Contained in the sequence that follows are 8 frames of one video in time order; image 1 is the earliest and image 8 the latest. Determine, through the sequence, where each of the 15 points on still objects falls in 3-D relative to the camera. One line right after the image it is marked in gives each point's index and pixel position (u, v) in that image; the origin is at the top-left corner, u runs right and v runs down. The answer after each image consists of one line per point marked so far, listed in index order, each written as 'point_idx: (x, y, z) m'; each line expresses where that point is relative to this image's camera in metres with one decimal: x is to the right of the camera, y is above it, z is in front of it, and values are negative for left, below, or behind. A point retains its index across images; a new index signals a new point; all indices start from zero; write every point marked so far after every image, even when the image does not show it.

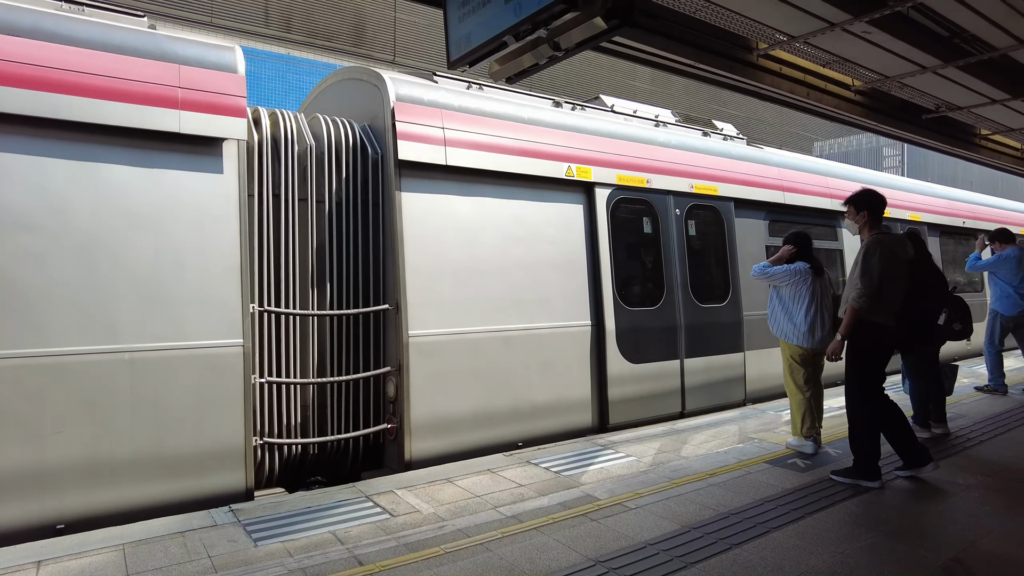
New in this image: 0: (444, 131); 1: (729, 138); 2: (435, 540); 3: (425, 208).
0: (-0.5, +1.2, +4.9) m
1: (+2.5, +1.8, +7.5) m
2: (-0.4, -1.3, +3.4) m
3: (-0.7, +0.6, +4.8) m
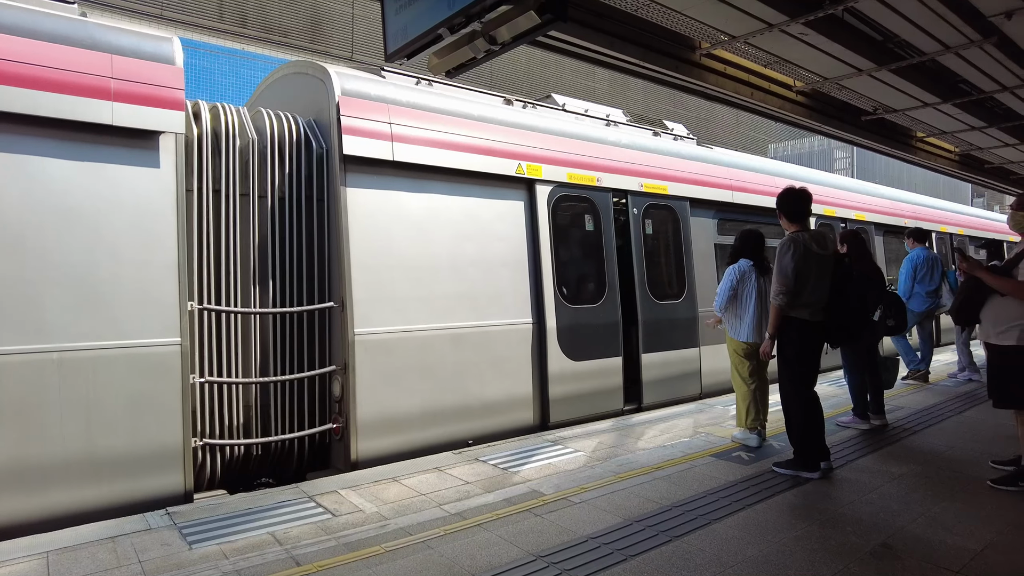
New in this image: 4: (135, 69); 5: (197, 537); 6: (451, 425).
0: (-0.9, +1.2, +4.9) m
1: (+2.0, +1.8, +7.6) m
2: (-0.7, -1.3, +3.3) m
3: (-1.0, +0.6, +4.7) m
4: (-2.3, +1.4, +4.0) m
5: (-1.7, -1.3, +3.4) m
6: (-0.5, -1.1, +5.0) m
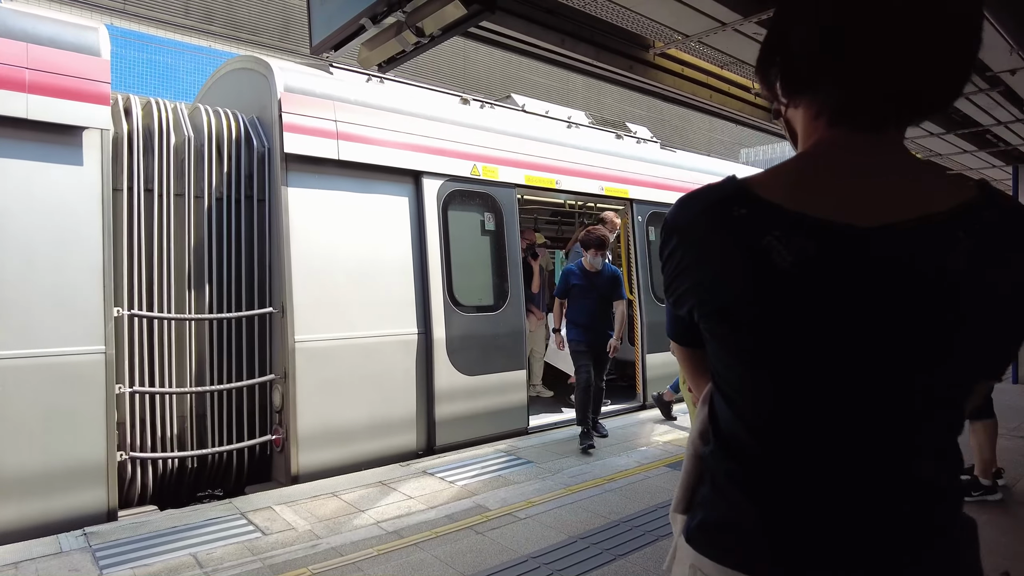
0: (-1.3, +1.2, +4.7) m
1: (+1.5, +1.7, +7.5) m
2: (-1.0, -1.3, +3.1) m
3: (-1.4, +0.6, +4.5) m
4: (-2.7, +1.3, +3.7) m
5: (-2.0, -1.3, +3.1) m
6: (-0.8, -1.1, +4.9) m
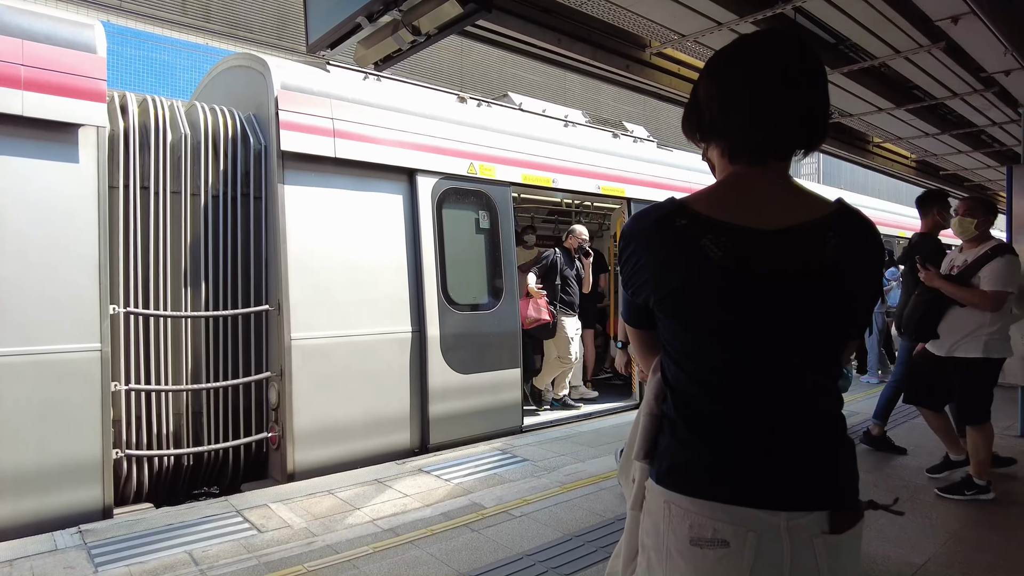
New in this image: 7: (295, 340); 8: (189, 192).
0: (-1.3, +1.2, +4.7) m
1: (+1.5, +1.7, +7.5) m
2: (-1.0, -1.3, +3.1) m
3: (-1.4, +0.6, +4.5) m
4: (-2.7, +1.3, +3.7) m
5: (-2.0, -1.3, +3.1) m
6: (-0.9, -1.1, +4.9) m
7: (-1.5, -0.4, +4.4) m
8: (-2.2, +0.6, +4.3) m
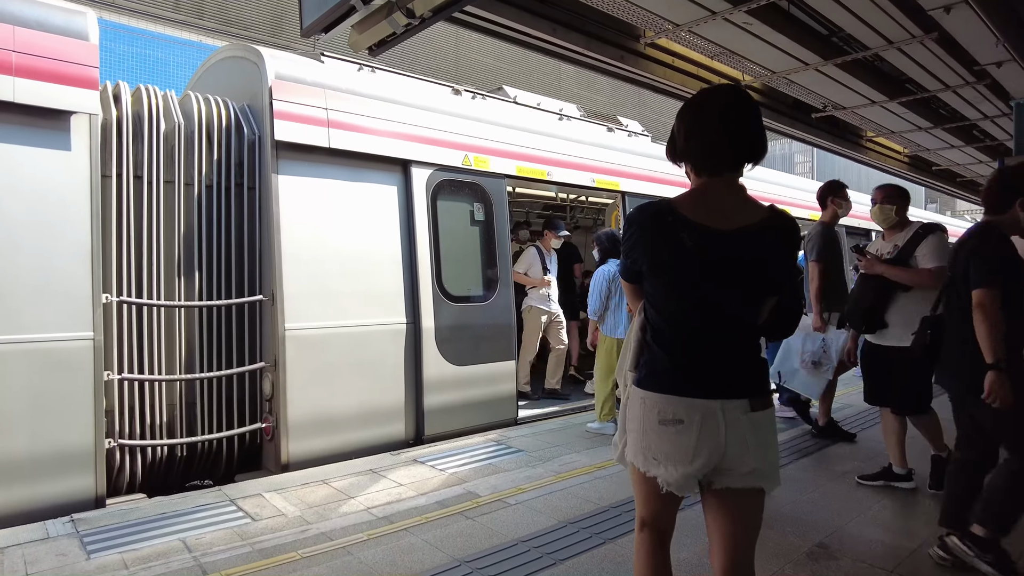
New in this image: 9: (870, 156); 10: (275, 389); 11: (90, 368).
0: (-1.3, +1.3, +4.7) m
1: (+1.4, +1.8, +7.5) m
2: (-1.1, -1.3, +3.1) m
3: (-1.5, +0.7, +4.5) m
4: (-2.7, +1.4, +3.7) m
5: (-2.0, -1.3, +3.1) m
6: (-0.9, -1.0, +4.9) m
7: (-1.5, -0.3, +4.4) m
8: (-2.2, +0.7, +4.3) m
9: (+4.2, +1.5, +7.6) m
10: (-1.6, -0.7, +4.3) m
11: (-2.4, -0.5, +3.7) m
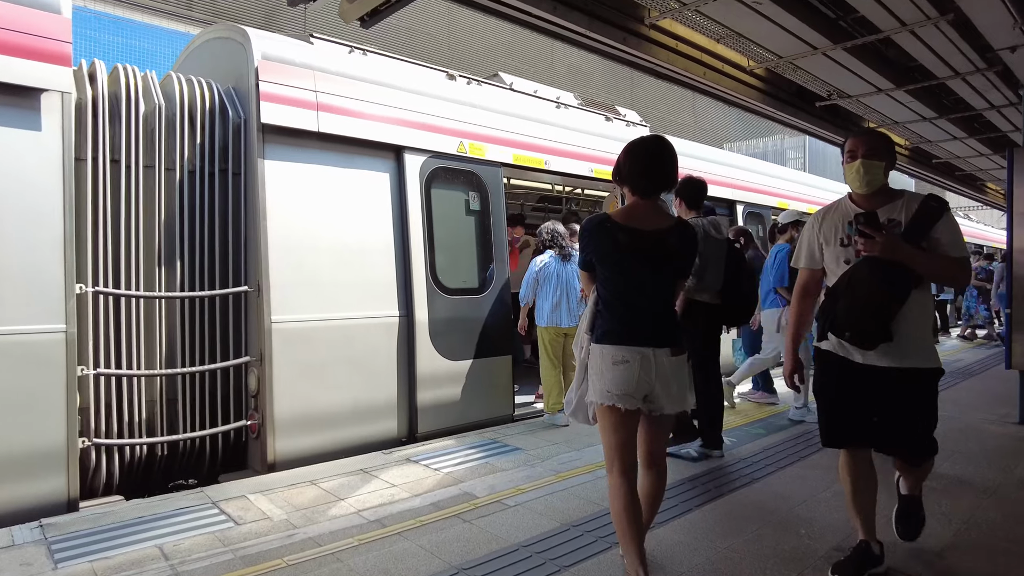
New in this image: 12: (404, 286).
0: (-1.4, +1.3, +4.5) m
1: (+1.4, +1.9, +7.4) m
2: (-1.1, -1.2, +2.9) m
3: (-1.5, +0.7, +4.3) m
4: (-2.7, +1.5, +3.5) m
5: (-2.0, -1.2, +2.9) m
6: (-0.9, -1.0, +4.7) m
7: (-1.5, -0.2, +4.2) m
8: (-2.2, +0.8, +4.1) m
9: (+4.1, +1.6, +7.4) m
10: (-1.6, -0.6, +4.1) m
11: (-2.4, -0.4, +3.5) m
12: (-0.8, 0.0, +4.8) m
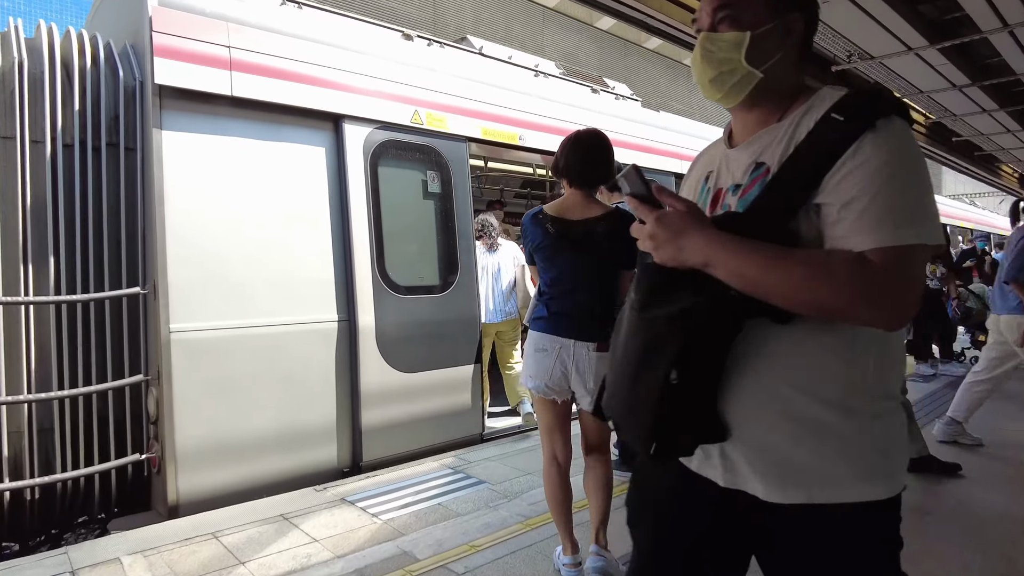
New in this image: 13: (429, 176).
0: (-1.6, +1.3, +3.6) m
1: (+1.1, +1.9, +6.5) m
2: (-1.3, -1.2, +2.1) m
3: (-1.7, +0.7, +3.5) m
4: (-2.9, +1.4, +2.6) m
5: (-2.2, -1.2, +2.1) m
6: (-1.2, -1.0, +3.9) m
7: (-1.8, -0.2, +3.3) m
8: (-2.4, +0.8, +3.2) m
9: (+3.9, +1.7, +6.6) m
10: (-1.8, -0.6, +3.3) m
11: (-2.7, -0.4, +2.7) m
12: (-1.0, 0.0, +4.0) m
13: (-0.6, +0.8, +4.6) m
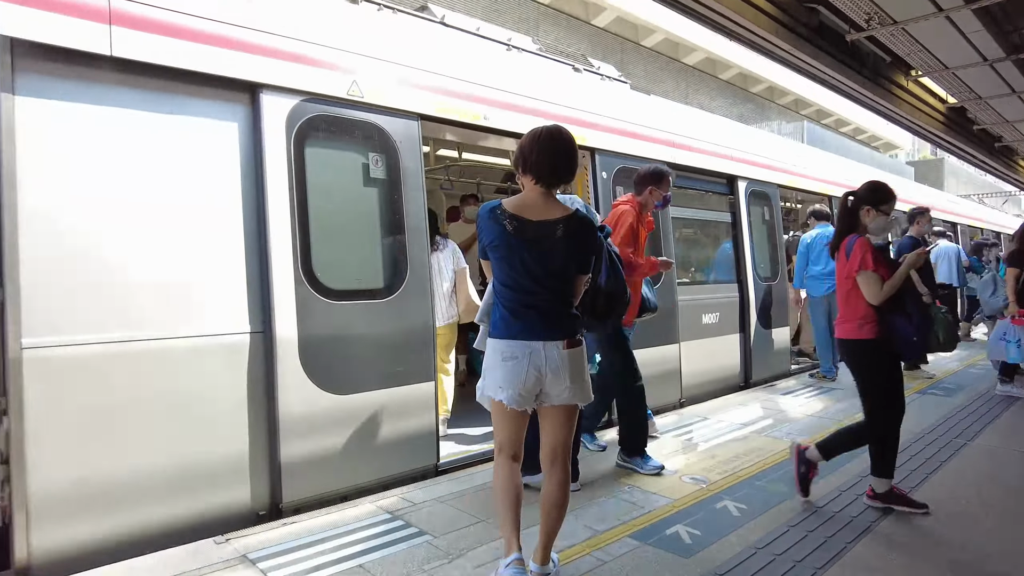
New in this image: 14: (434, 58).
0: (-1.8, +1.3, +2.9) m
1: (+0.9, +1.9, +5.8) m
2: (-1.5, -1.2, +1.4) m
3: (-1.9, +0.7, +2.8) m
4: (-3.2, +1.4, +1.9) m
5: (-2.5, -1.2, +1.4) m
6: (-1.4, -1.0, +3.2) m
7: (-2.0, -0.3, +2.6) m
8: (-2.7, +0.7, +2.5) m
9: (+3.6, +1.7, +5.9) m
10: (-2.1, -0.6, +2.6) m
11: (-2.9, -0.4, +2.0) m
12: (-1.3, 0.0, +3.3) m
13: (-0.8, +0.8, +3.9) m
14: (-0.5, +1.5, +4.2) m
